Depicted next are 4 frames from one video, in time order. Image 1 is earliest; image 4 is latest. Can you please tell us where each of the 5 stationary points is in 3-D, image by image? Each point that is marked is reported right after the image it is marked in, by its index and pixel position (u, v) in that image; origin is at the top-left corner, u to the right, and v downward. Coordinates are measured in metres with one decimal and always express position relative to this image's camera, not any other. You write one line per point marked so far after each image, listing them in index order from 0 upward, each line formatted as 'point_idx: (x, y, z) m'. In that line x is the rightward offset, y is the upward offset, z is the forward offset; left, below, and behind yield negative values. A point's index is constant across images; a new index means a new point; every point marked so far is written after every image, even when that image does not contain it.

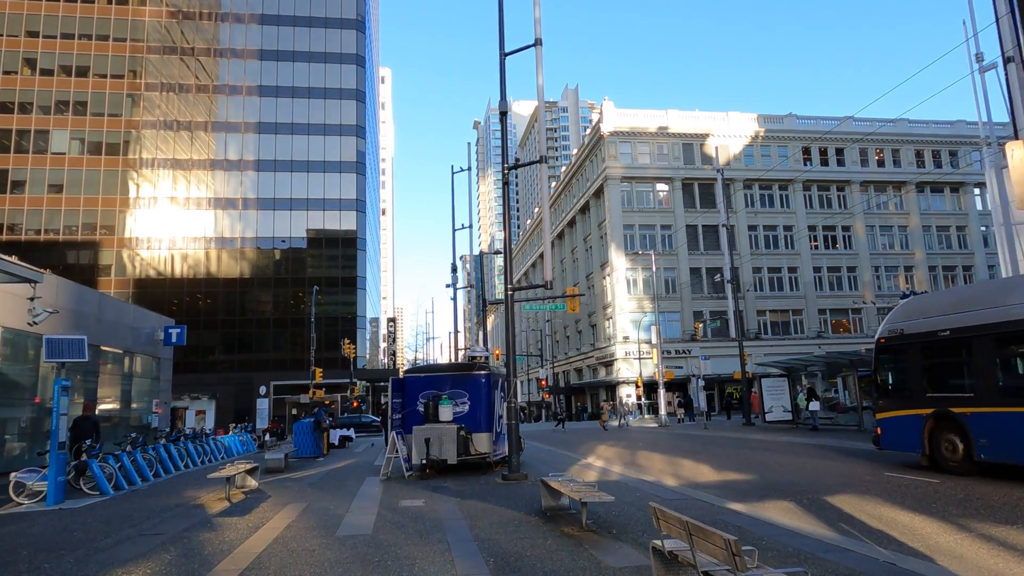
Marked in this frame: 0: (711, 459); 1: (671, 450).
0: (+4.2, -3.6, +14.0) m
1: (+4.1, -4.1, +17.0) m
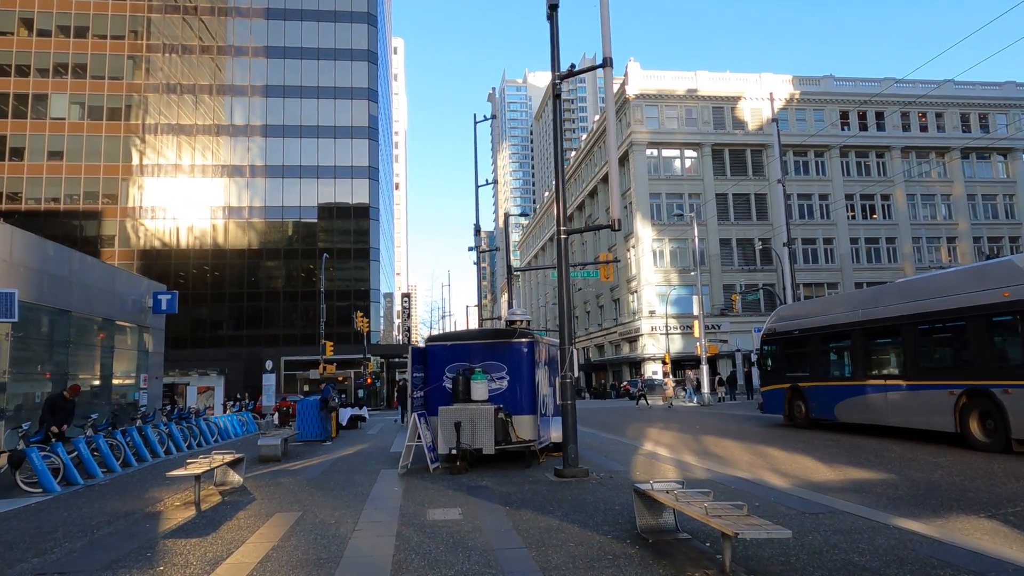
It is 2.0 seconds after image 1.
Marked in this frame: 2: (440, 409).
0: (+5.0, -2.7, +11.4) m
1: (+4.9, -3.2, +14.3) m
2: (-1.0, -1.8, +10.0) m
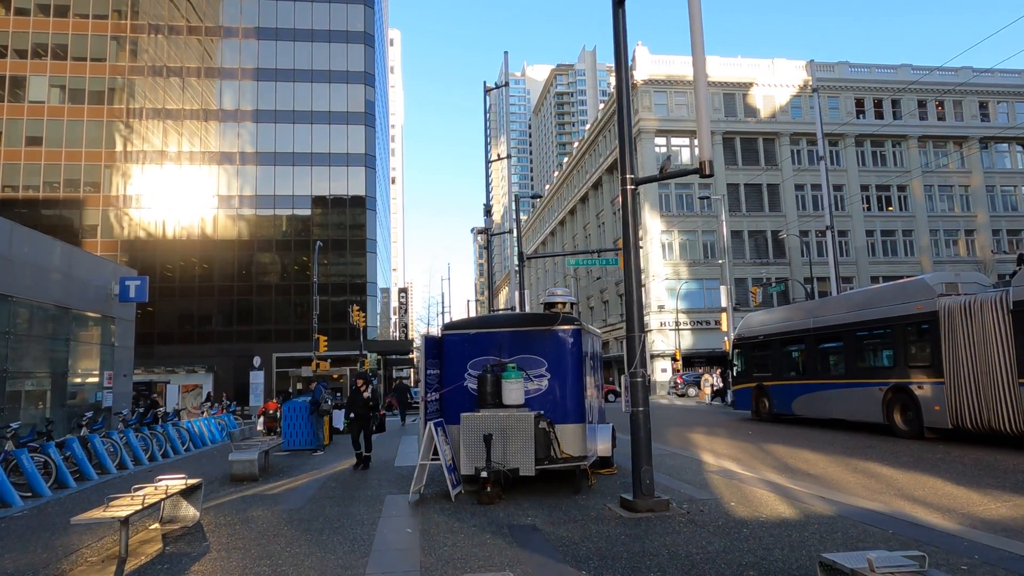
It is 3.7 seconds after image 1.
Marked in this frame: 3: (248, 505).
0: (+5.5, -2.4, +9.1) m
1: (+5.4, -2.8, +12.1) m
2: (-0.5, -1.5, +7.7) m
3: (-2.9, -2.4, +7.4) m
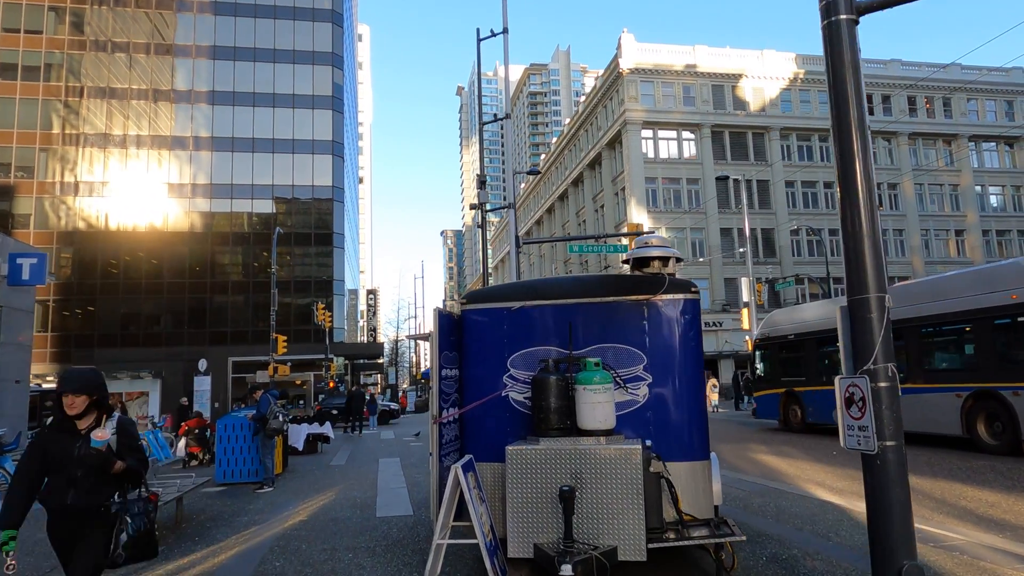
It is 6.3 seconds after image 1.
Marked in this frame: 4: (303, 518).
0: (+6.0, -2.0, +6.0) m
1: (+5.8, -2.5, +8.9) m
2: (0.0, -1.1, +4.3) m
3: (-2.3, -1.9, +3.8) m
4: (-2.2, -2.4, +7.3) m
